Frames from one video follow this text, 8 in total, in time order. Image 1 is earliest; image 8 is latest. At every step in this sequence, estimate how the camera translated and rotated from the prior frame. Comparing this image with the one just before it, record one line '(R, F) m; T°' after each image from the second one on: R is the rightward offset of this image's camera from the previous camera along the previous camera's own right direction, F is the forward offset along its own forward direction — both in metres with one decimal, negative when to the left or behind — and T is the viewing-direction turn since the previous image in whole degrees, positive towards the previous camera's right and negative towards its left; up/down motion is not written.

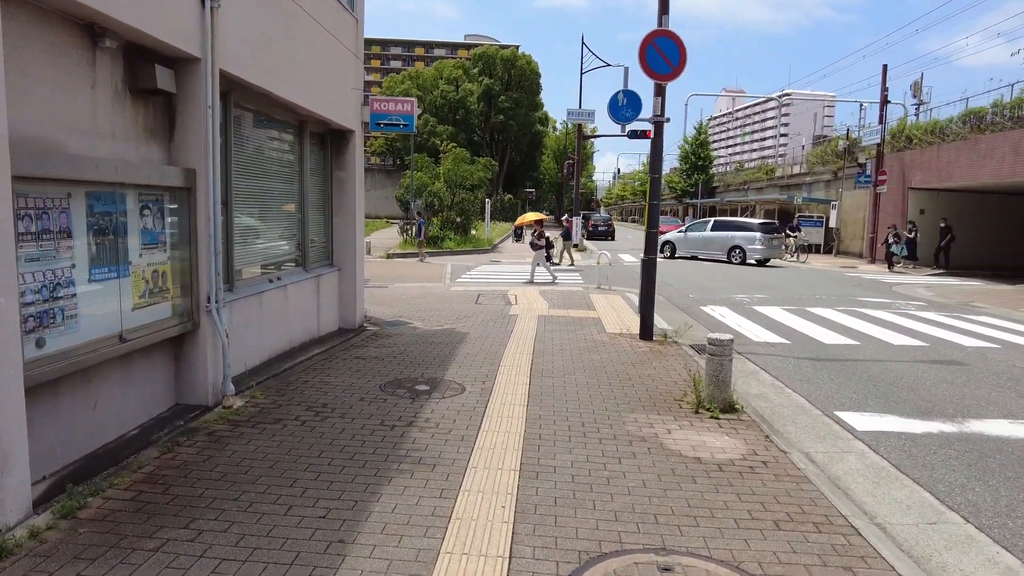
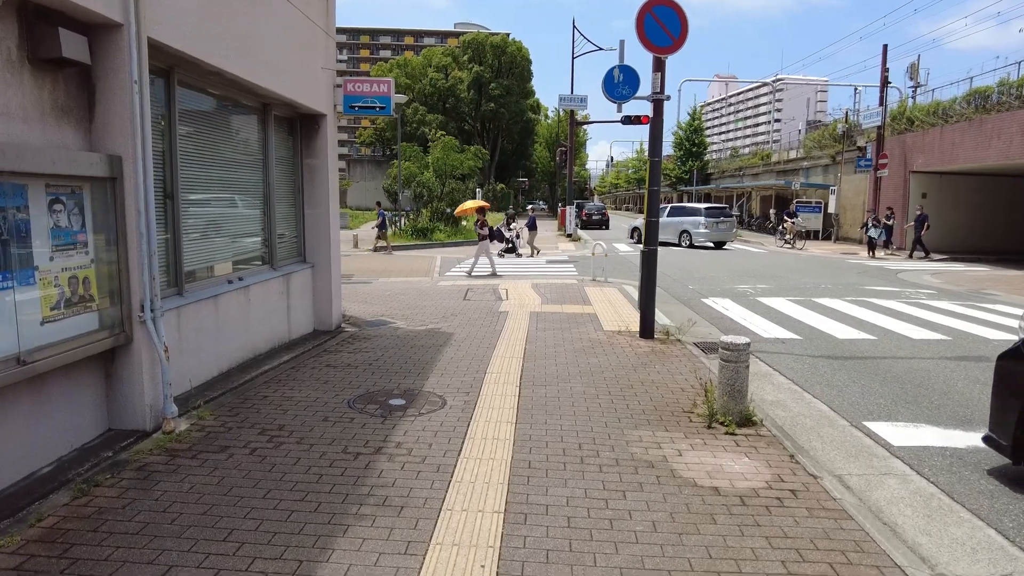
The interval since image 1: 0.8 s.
(+0.1, +0.7) m; 0°
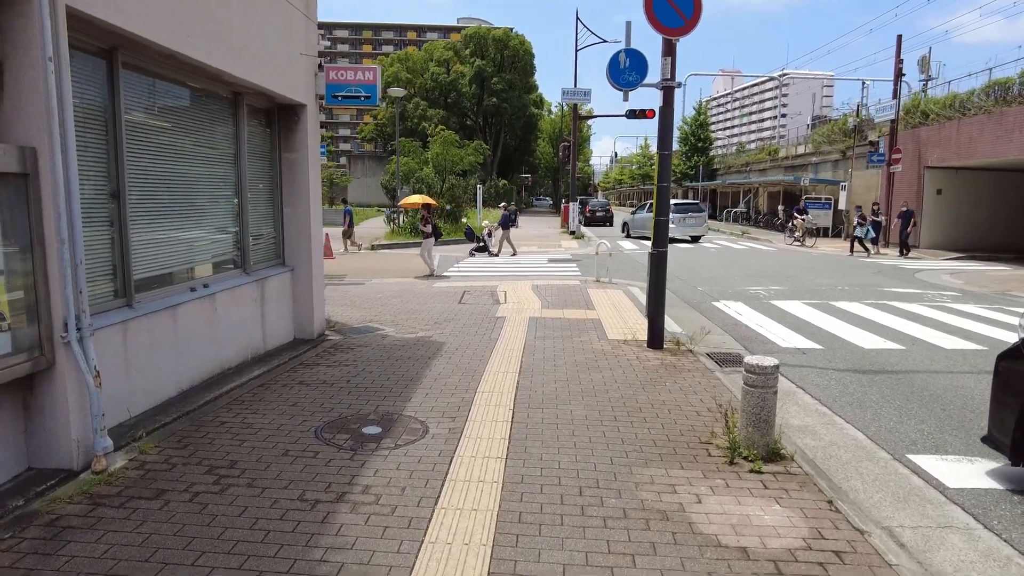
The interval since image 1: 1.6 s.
(+0.1, +0.7) m; 0°
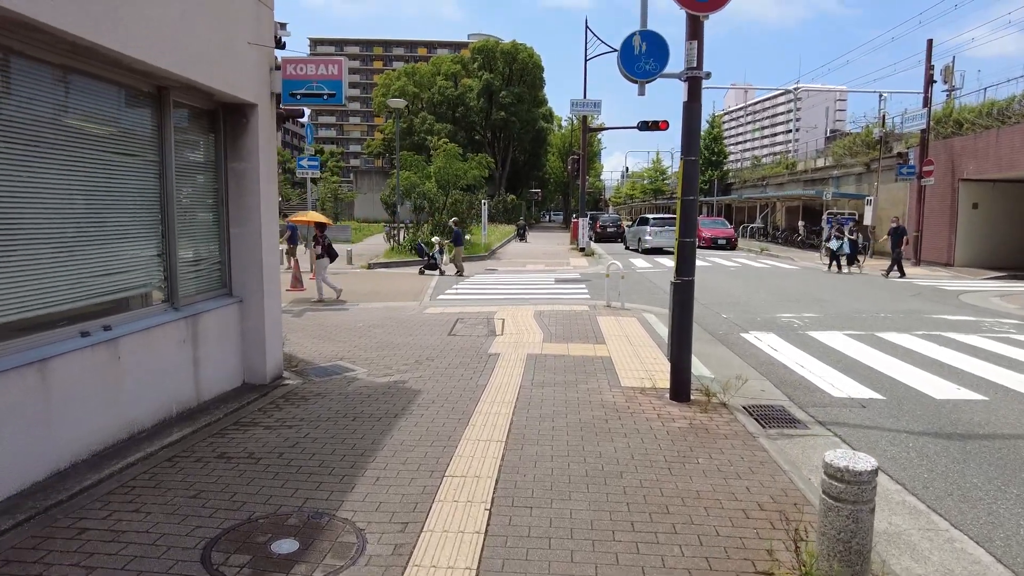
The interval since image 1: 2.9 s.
(+0.2, +1.4) m; -1°
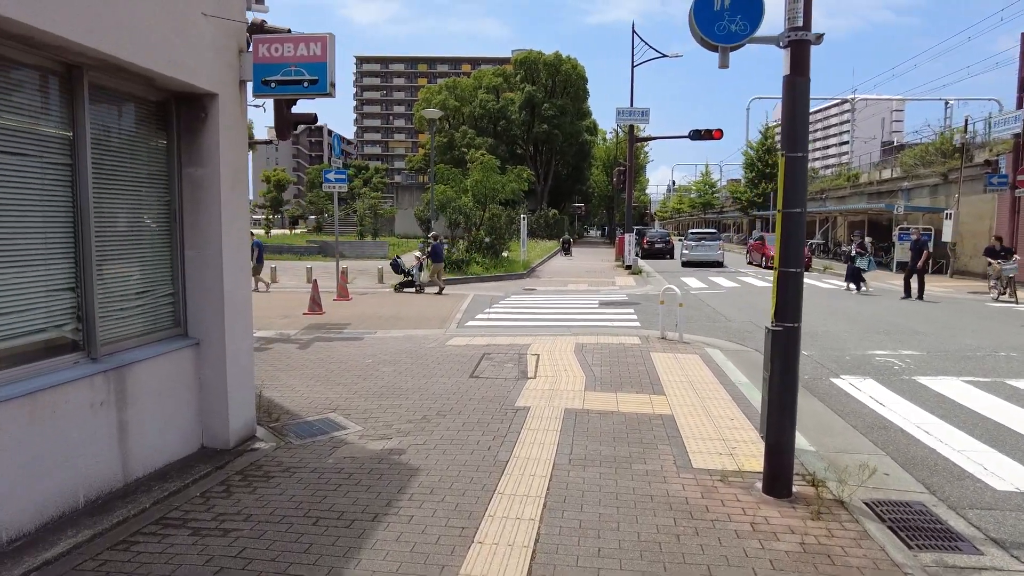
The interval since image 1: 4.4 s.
(+0.1, +1.7) m; -4°
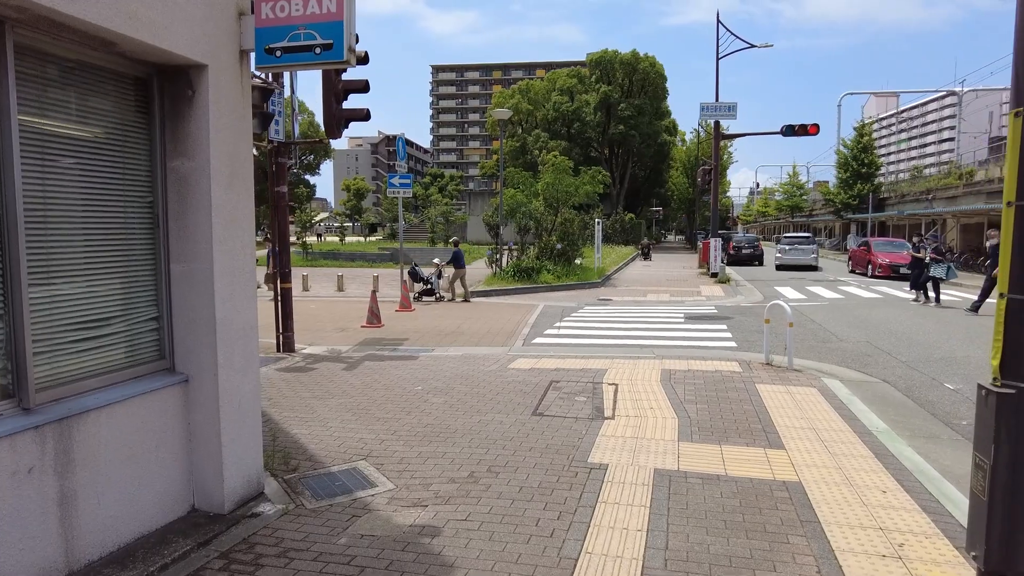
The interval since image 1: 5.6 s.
(0.0, +1.4) m; -7°
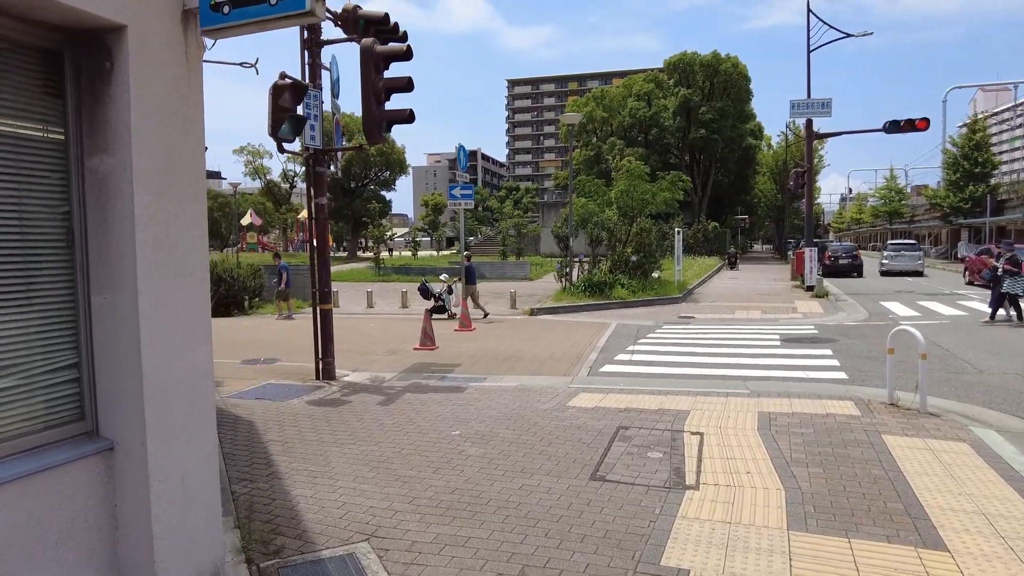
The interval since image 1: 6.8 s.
(+0.2, +1.4) m; -7°
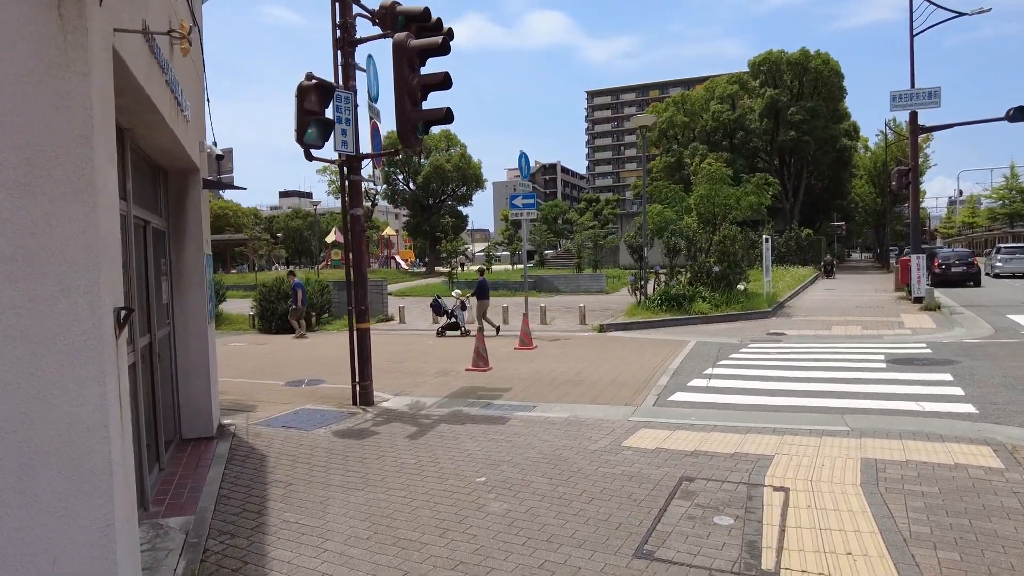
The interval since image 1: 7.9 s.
(+0.4, +1.1) m; -7°
